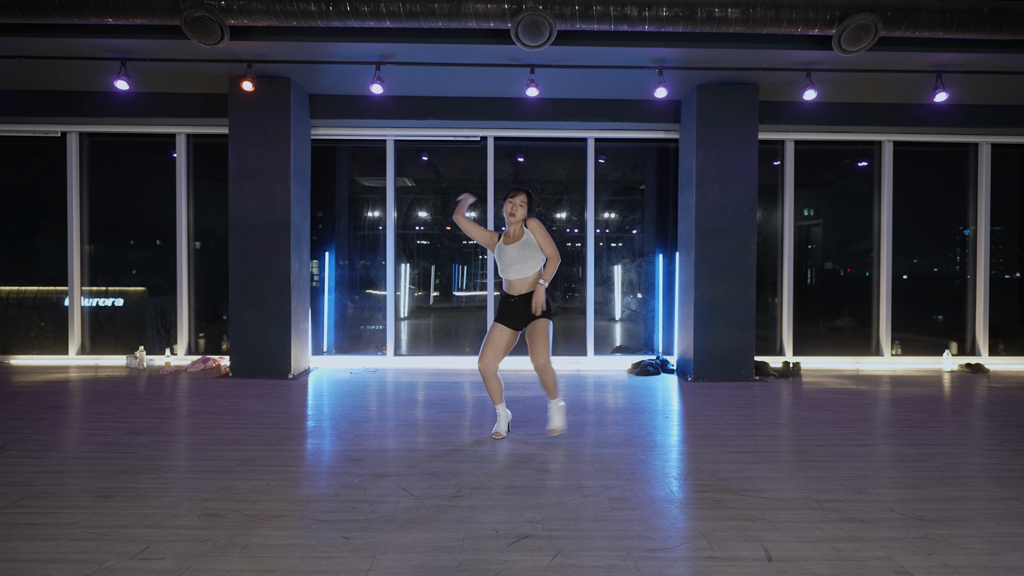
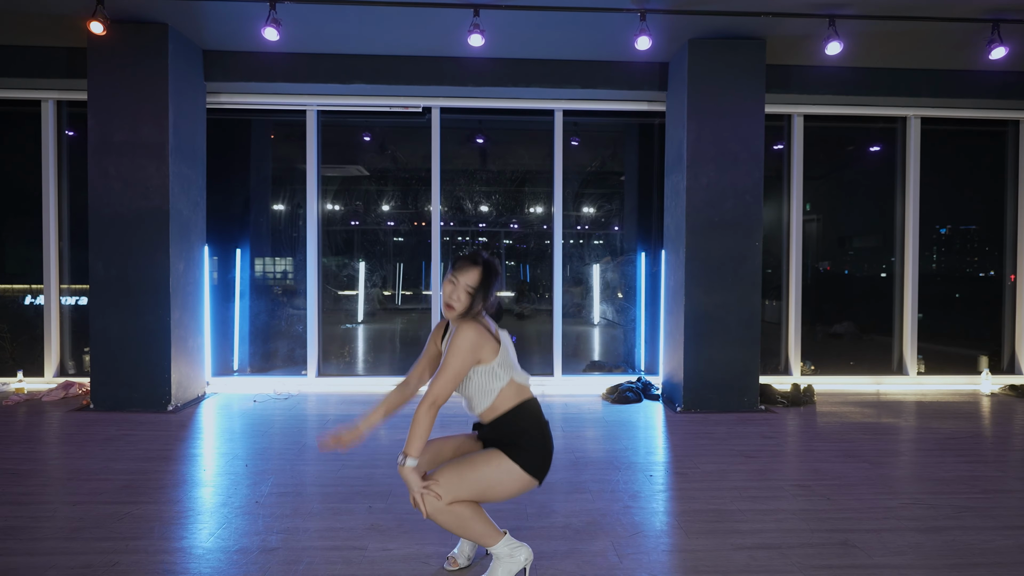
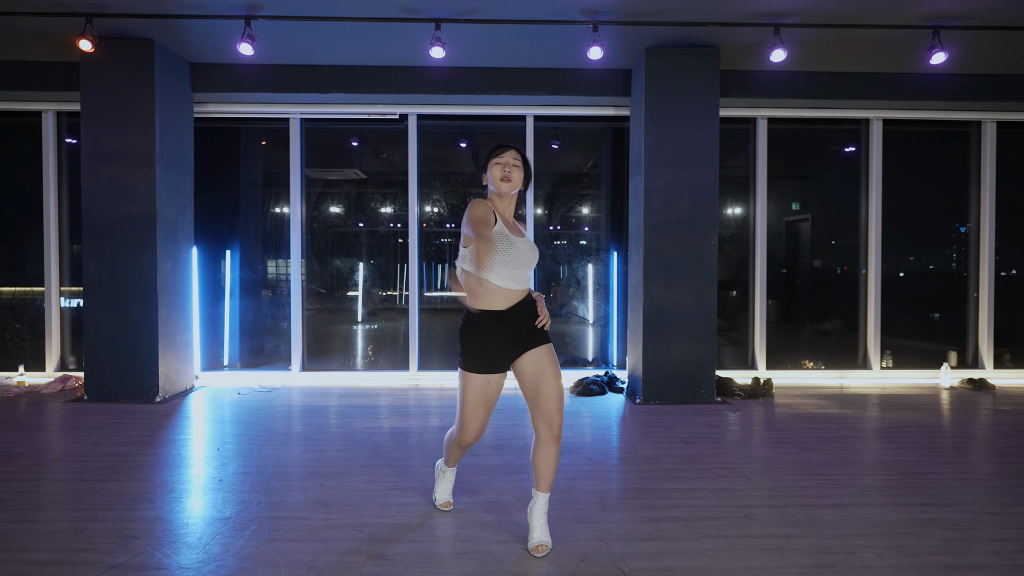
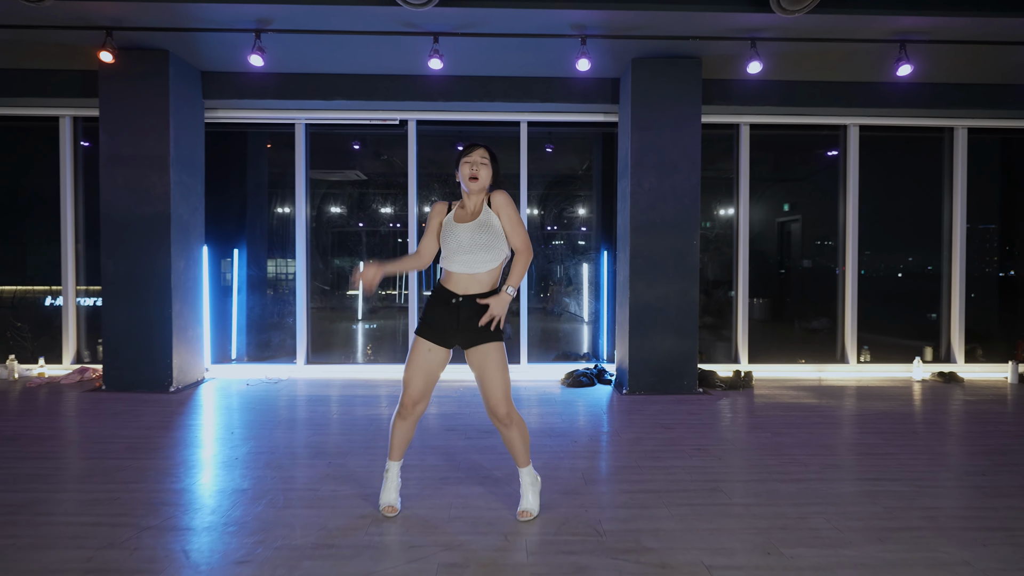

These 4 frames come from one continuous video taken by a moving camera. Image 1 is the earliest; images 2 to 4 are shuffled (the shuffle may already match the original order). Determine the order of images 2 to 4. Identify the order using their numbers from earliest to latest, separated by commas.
3, 4, 2
